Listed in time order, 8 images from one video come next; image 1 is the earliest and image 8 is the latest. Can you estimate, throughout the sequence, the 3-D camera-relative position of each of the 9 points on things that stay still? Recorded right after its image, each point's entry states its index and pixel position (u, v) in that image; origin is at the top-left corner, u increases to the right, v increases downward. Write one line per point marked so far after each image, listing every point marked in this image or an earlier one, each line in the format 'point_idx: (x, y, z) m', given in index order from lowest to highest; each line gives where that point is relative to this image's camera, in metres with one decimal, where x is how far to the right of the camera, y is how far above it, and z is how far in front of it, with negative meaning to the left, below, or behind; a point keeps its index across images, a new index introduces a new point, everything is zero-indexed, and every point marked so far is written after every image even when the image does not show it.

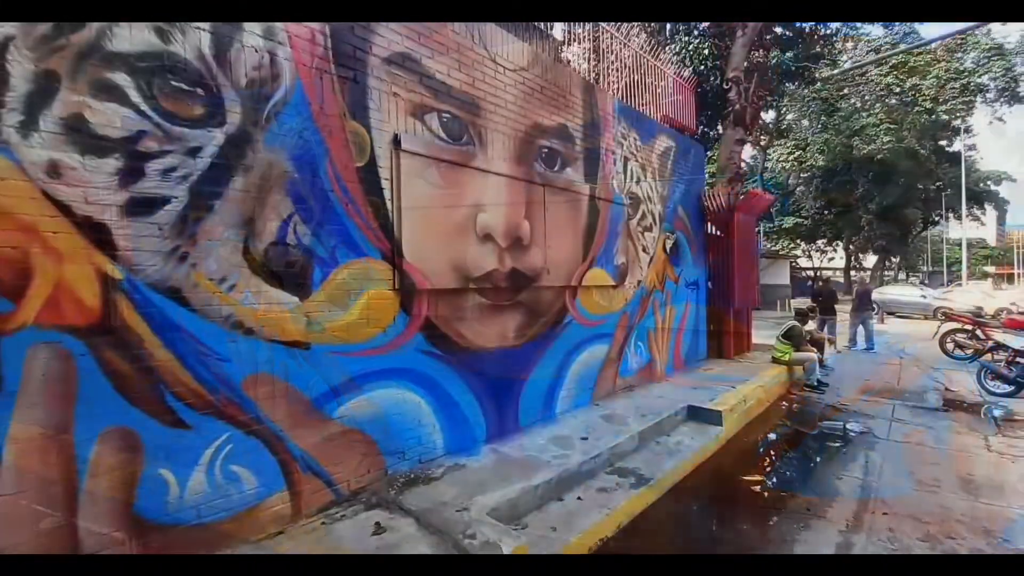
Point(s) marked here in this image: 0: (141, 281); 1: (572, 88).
0: (-1.5, 0.0, +2.6) m
1: (+0.5, +1.8, +5.7) m
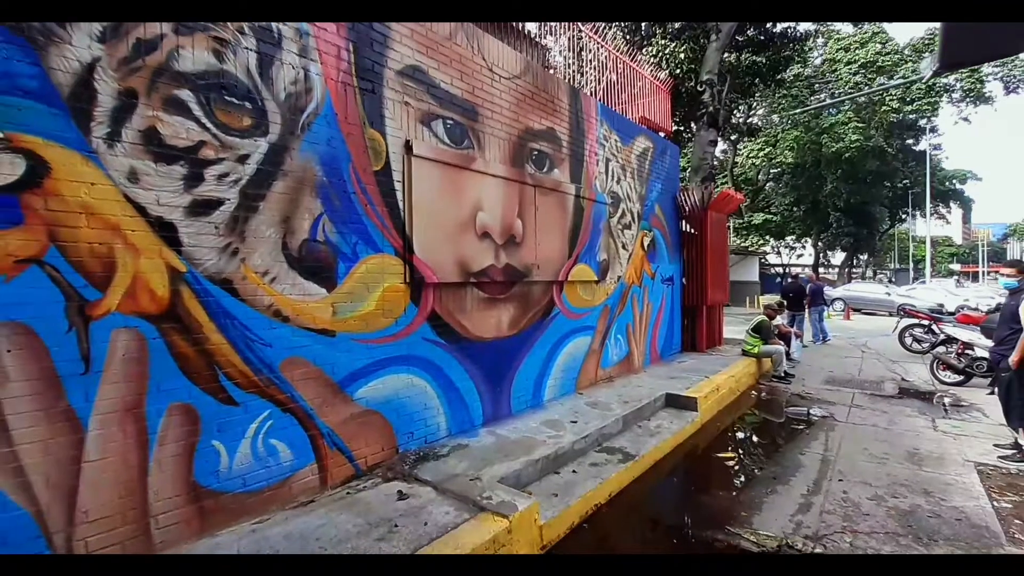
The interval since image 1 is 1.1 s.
0: (-1.4, +0.1, +2.9) m
1: (+0.4, +1.9, +6.1) m
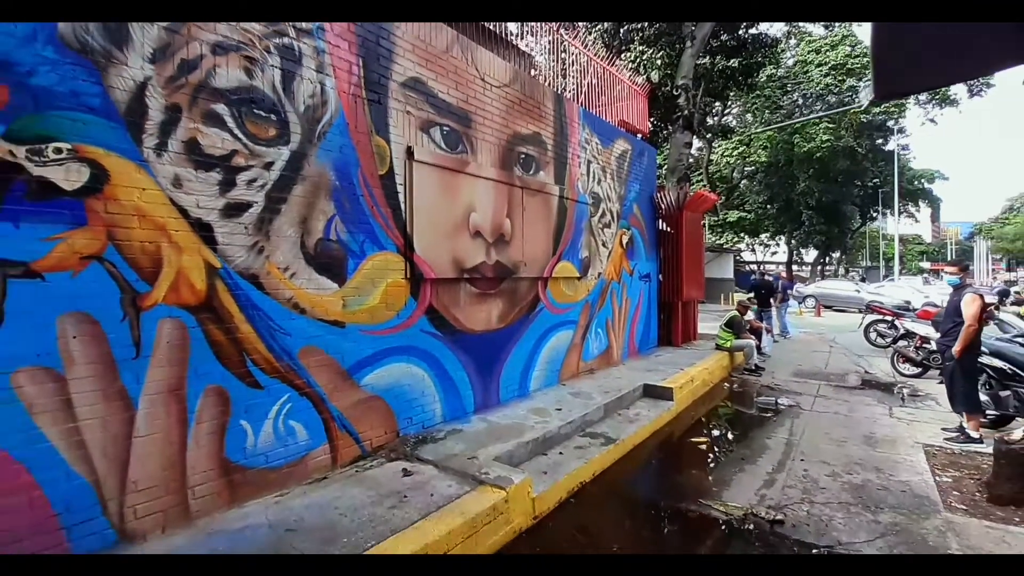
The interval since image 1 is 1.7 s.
0: (-1.4, +0.1, +3.2) m
1: (+0.3, +1.9, +6.4) m
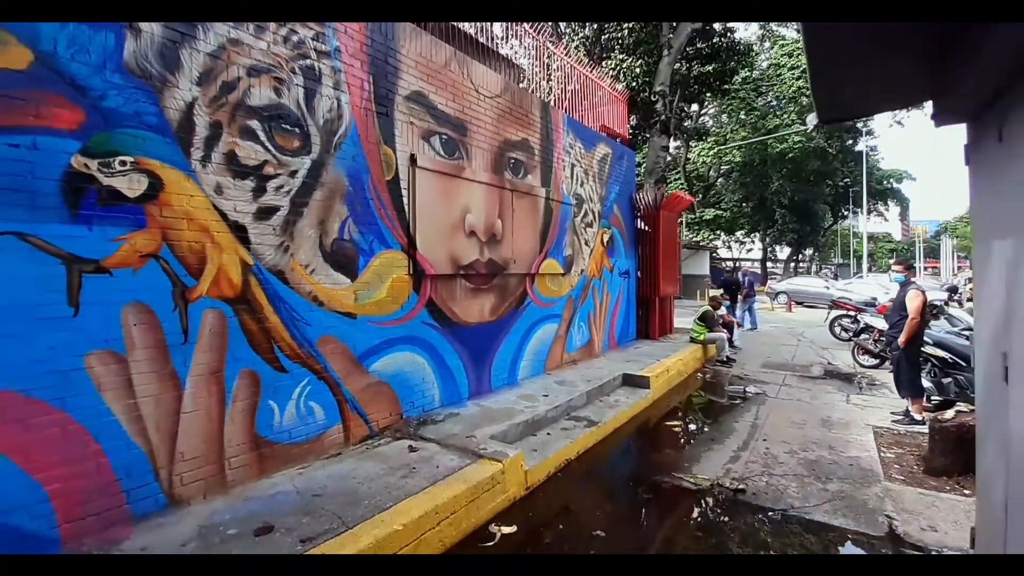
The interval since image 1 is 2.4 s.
0: (-1.4, +0.1, +3.6) m
1: (+0.2, +2.0, +6.9) m
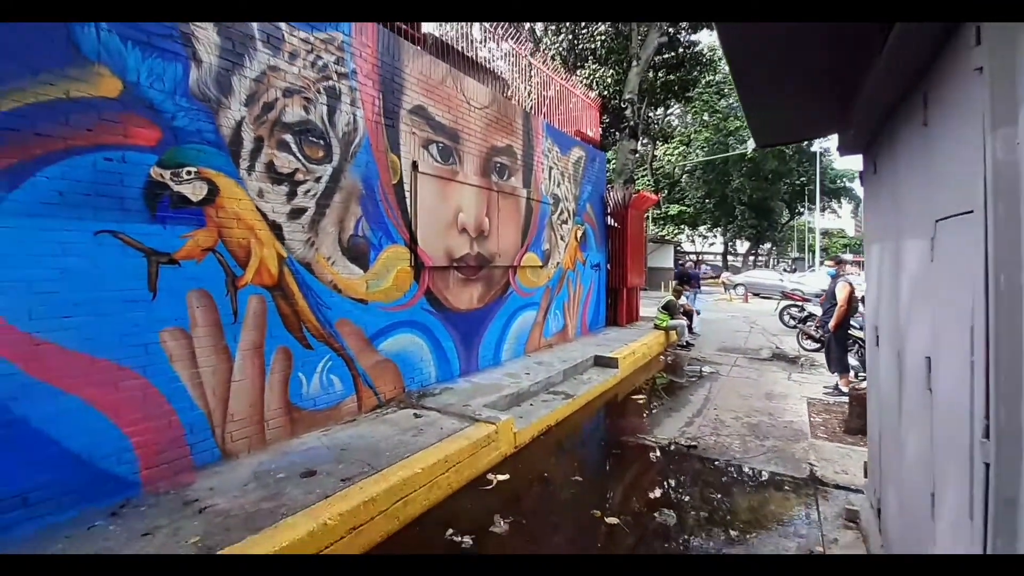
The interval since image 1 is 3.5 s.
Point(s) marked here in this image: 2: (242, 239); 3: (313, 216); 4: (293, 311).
0: (-1.5, +0.2, +4.2) m
1: (0.0, +2.1, +7.6) m
2: (-1.7, +0.3, +3.9) m
3: (-1.4, +0.5, +4.4) m
4: (-1.5, -0.2, +4.2) m
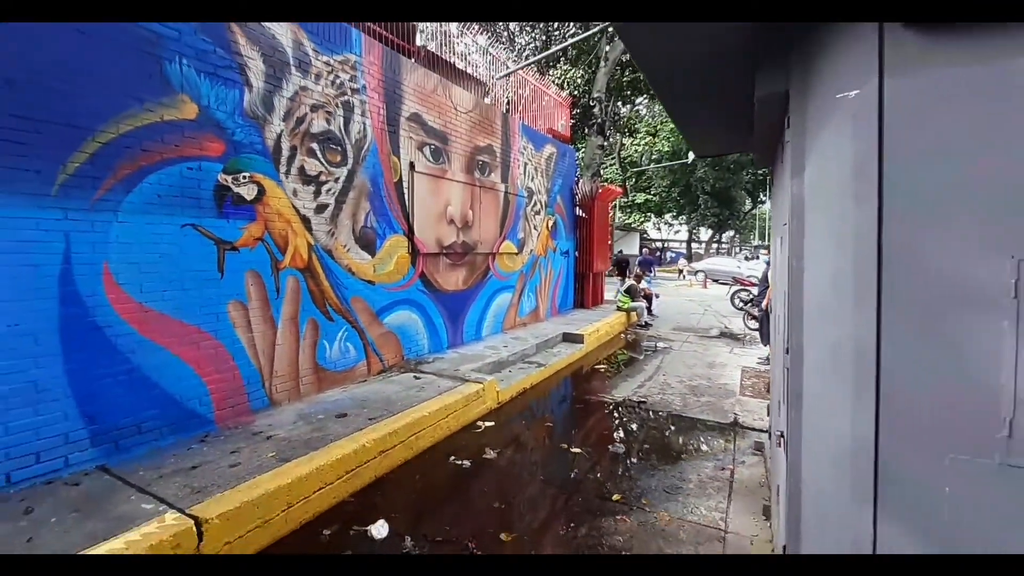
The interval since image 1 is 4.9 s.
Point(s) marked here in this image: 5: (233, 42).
0: (-1.6, +0.3, +5.2) m
1: (-0.3, +2.3, +8.5) m
2: (-1.7, +0.4, +4.8) m
3: (-1.5, +0.6, +5.3) m
4: (-1.6, 0.0, +5.1) m
5: (-1.9, +1.7, +4.3) m
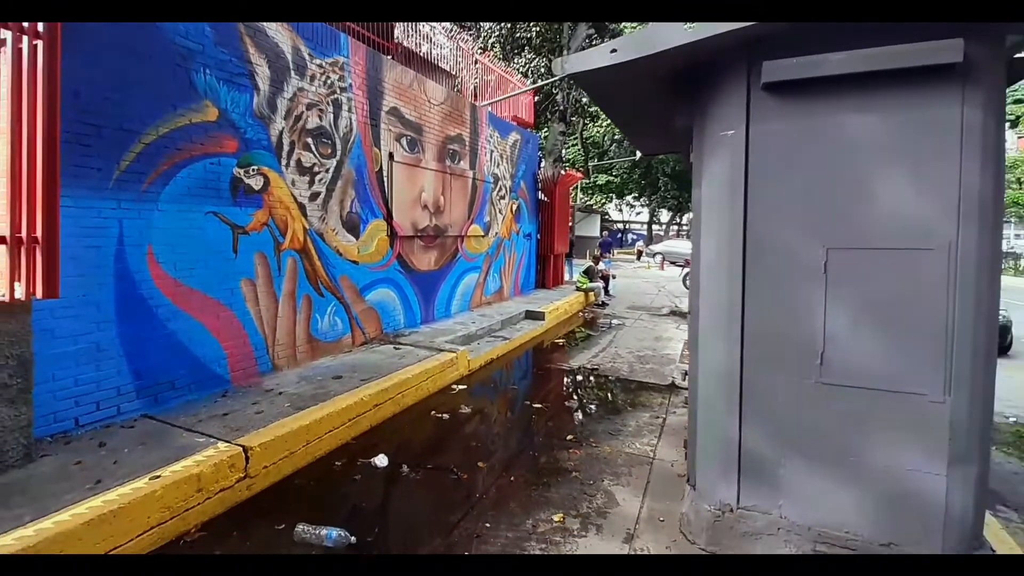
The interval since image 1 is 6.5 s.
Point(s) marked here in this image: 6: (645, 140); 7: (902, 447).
0: (-1.8, +0.5, +5.9) m
1: (-0.7, +2.6, +9.2) m
2: (-2.0, +0.6, +5.4) m
3: (-1.8, +0.8, +6.0) m
4: (-1.8, +0.2, +5.9) m
5: (-2.1, +1.9, +5.0) m
6: (+1.1, +1.2, +5.1) m
7: (+1.6, -0.6, +2.6) m
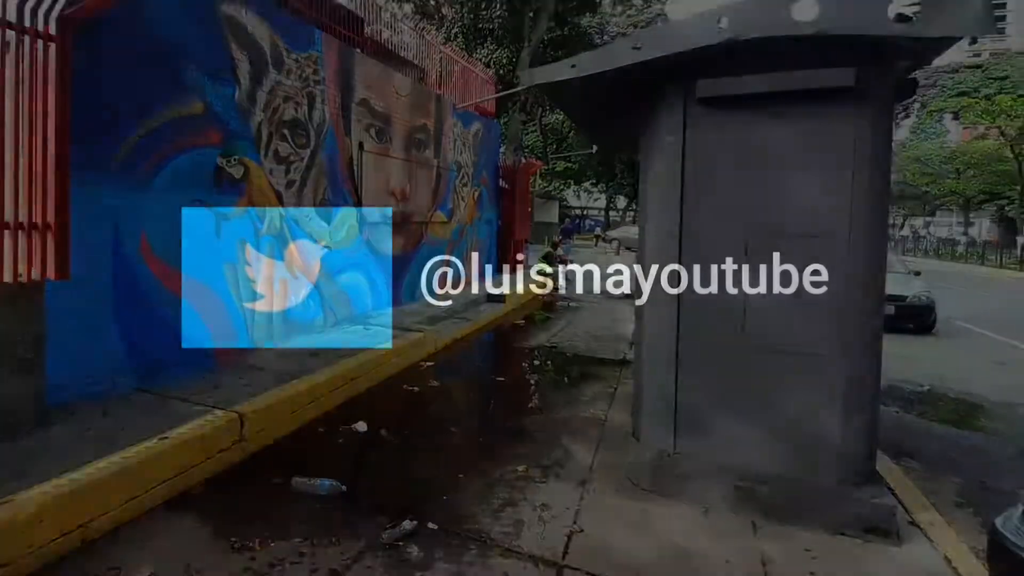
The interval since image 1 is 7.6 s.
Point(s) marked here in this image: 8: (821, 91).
0: (-2.2, +0.7, +6.2) m
1: (-1.3, +2.8, +9.6) m
2: (-2.3, +0.8, +5.8) m
3: (-2.1, +1.0, +6.3) m
4: (-2.2, +0.3, +6.2) m
5: (-2.4, +2.0, +5.2) m
6: (+0.8, +1.4, +5.6) m
7: (+1.5, -0.6, +3.2) m
8: (+1.5, +0.9, +3.0) m
